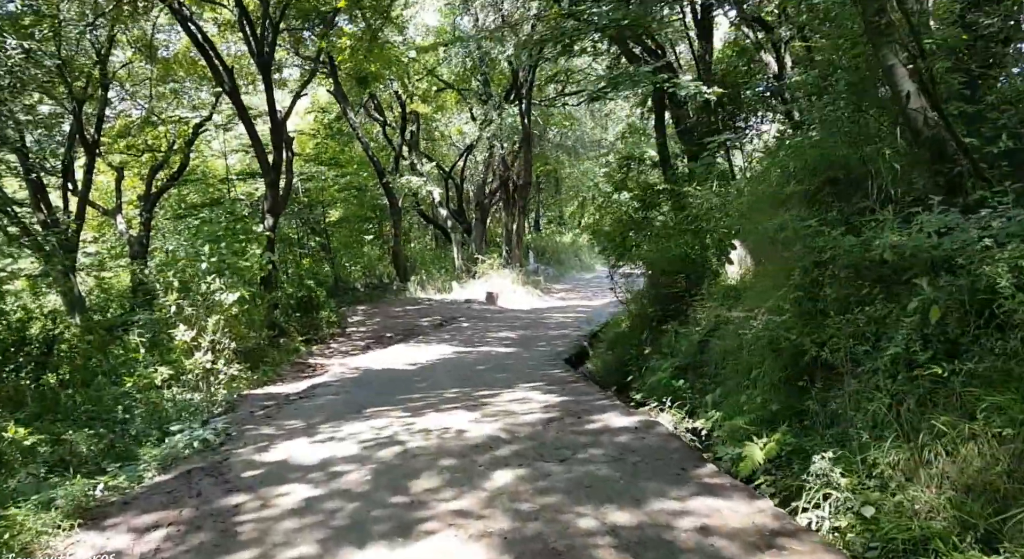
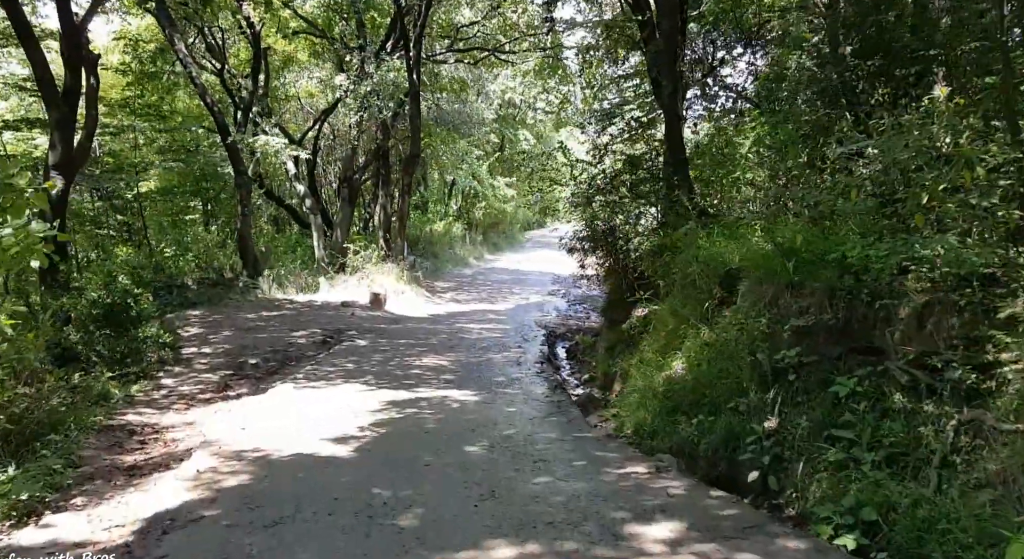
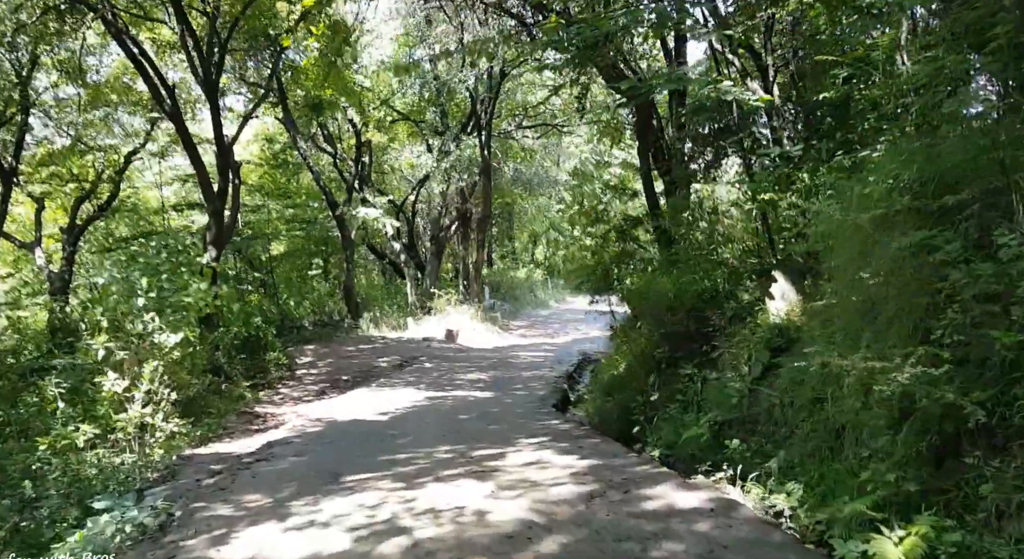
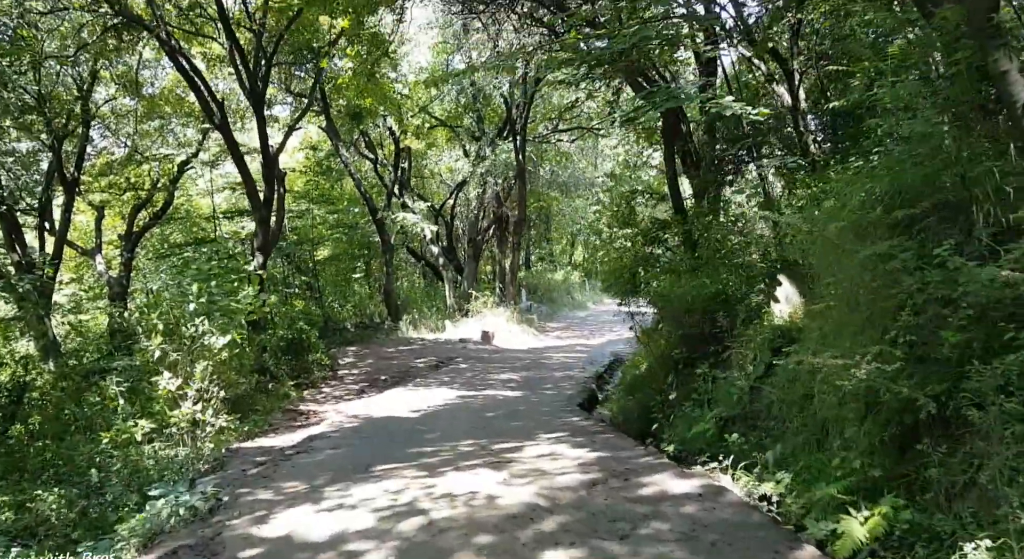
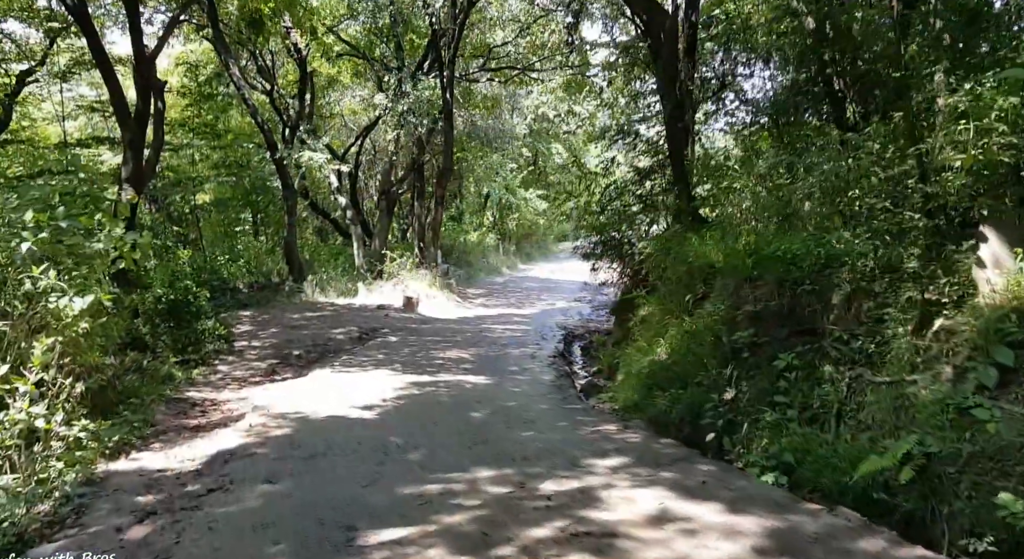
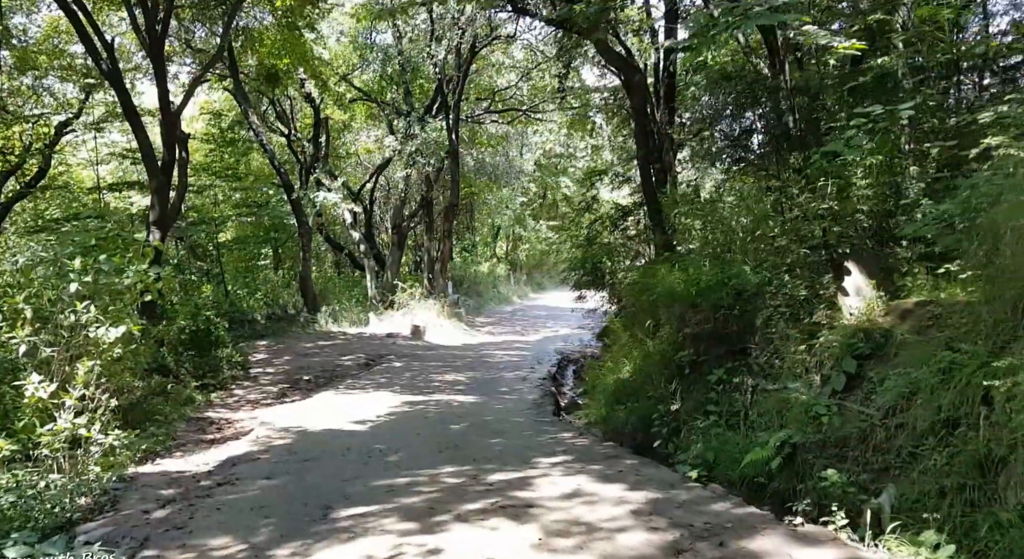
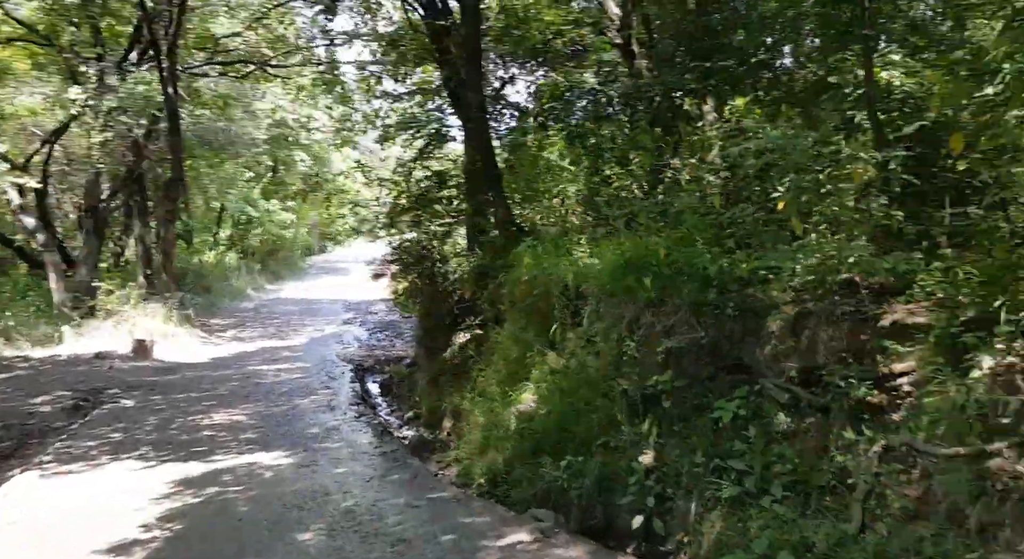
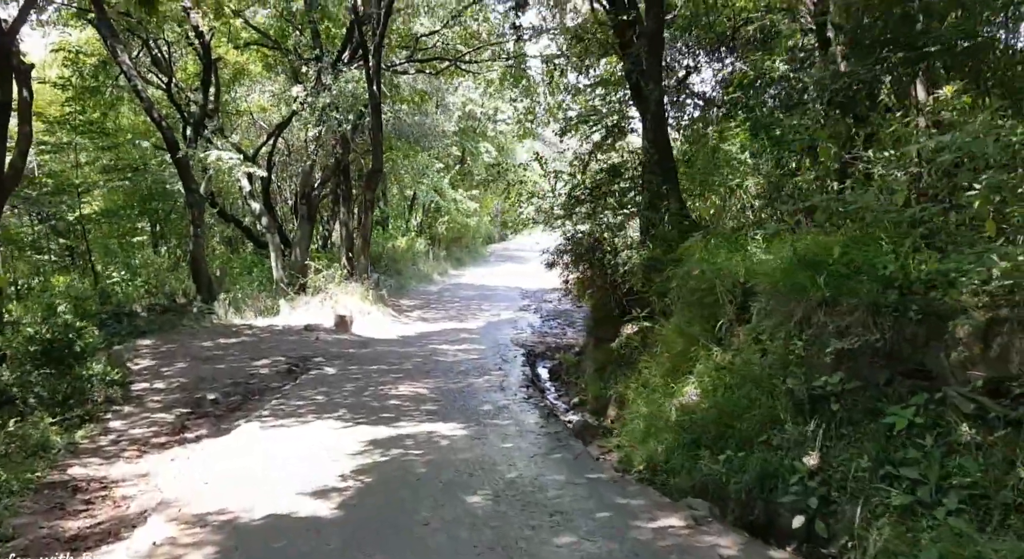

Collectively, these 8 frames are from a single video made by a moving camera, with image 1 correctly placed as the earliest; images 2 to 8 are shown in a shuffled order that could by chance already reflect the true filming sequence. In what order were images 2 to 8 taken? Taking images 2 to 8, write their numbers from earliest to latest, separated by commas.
4, 3, 6, 5, 2, 8, 7
